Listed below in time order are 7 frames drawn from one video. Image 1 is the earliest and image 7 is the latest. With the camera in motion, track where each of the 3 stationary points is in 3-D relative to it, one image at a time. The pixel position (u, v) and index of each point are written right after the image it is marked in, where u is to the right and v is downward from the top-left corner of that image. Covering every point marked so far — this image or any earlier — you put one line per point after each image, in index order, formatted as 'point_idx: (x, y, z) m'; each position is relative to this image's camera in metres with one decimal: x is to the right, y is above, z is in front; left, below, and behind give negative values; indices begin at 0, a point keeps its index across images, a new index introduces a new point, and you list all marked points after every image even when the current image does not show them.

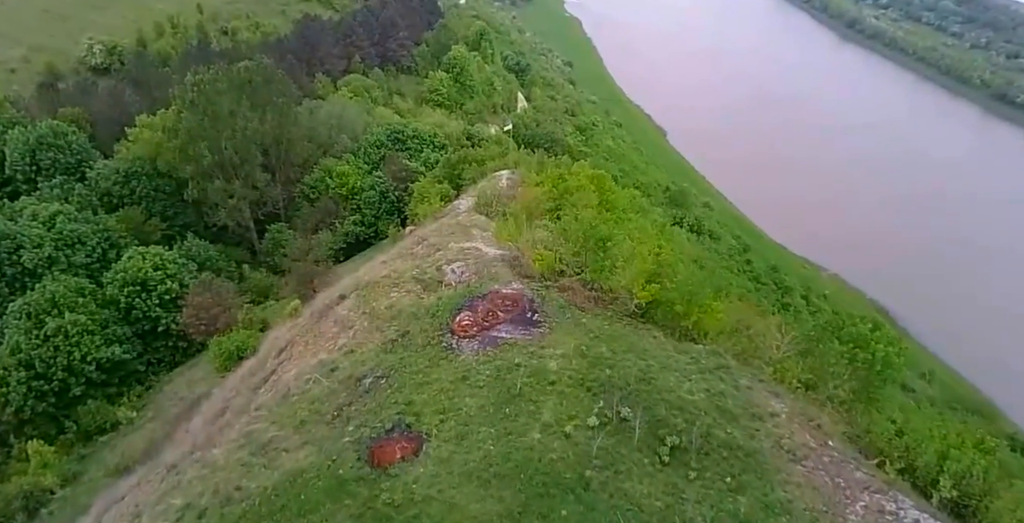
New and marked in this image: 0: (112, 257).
0: (-13.7, +0.1, +19.1) m
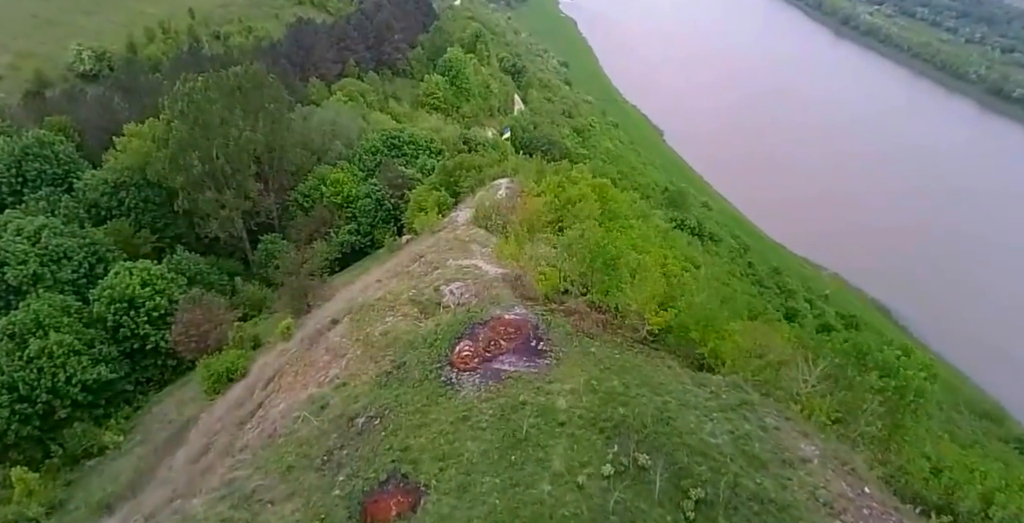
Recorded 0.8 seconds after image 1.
0: (-13.7, -0.4, +18.6) m
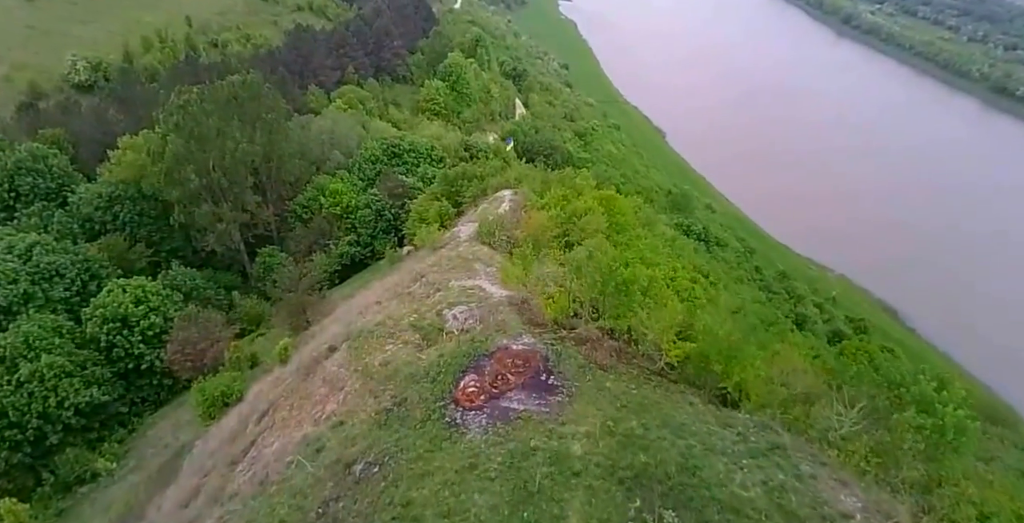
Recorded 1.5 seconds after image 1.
0: (-13.6, -0.9, +18.1) m
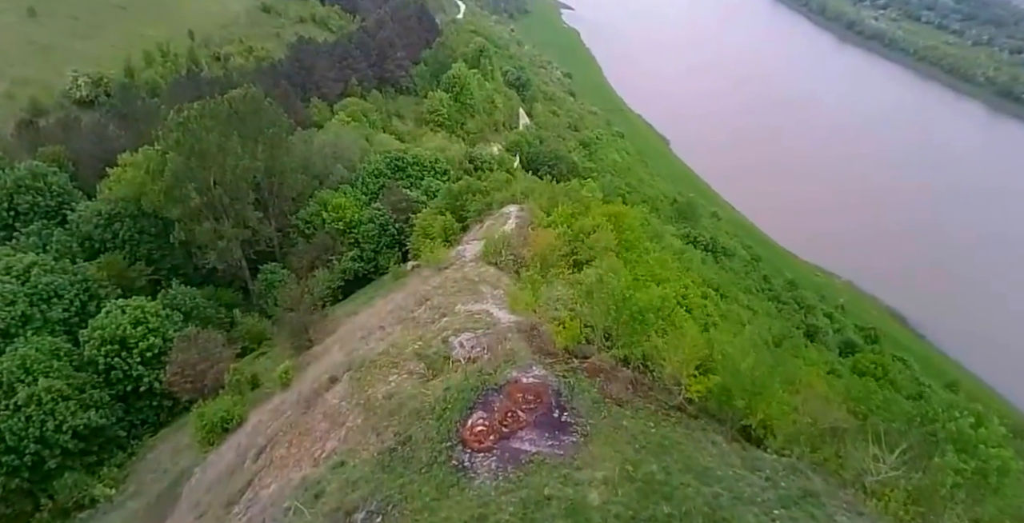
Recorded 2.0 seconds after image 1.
0: (-13.4, -1.5, +17.9) m
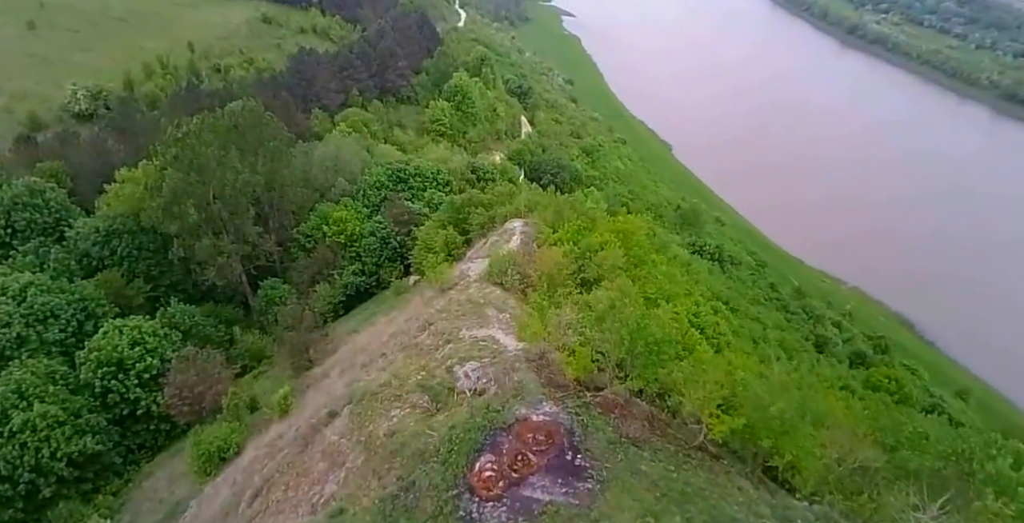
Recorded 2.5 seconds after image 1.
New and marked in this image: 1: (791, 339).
0: (-13.3, -2.1, +17.5) m
1: (+9.5, -2.6, +19.1) m
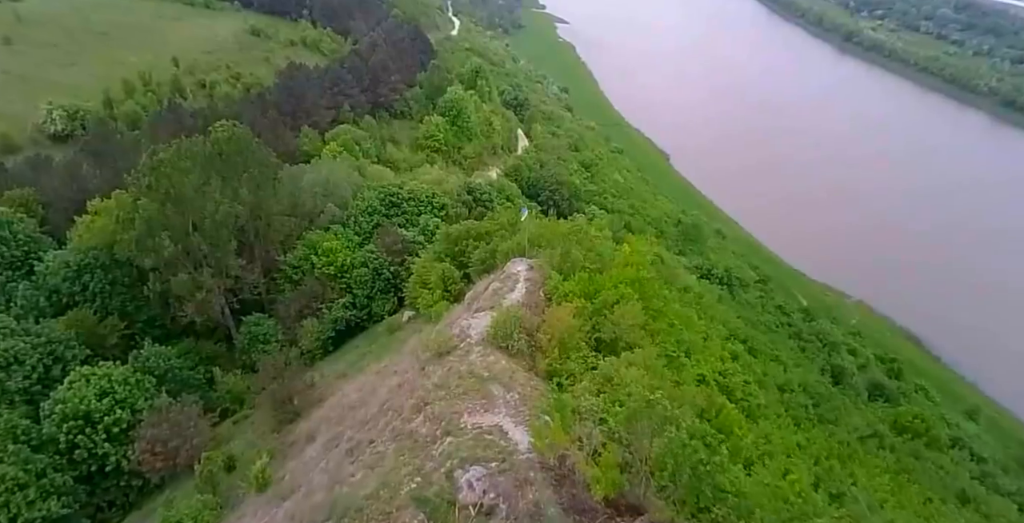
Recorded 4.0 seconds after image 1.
0: (-13.2, -3.3, +16.1) m
1: (+9.6, -3.7, +17.8) m
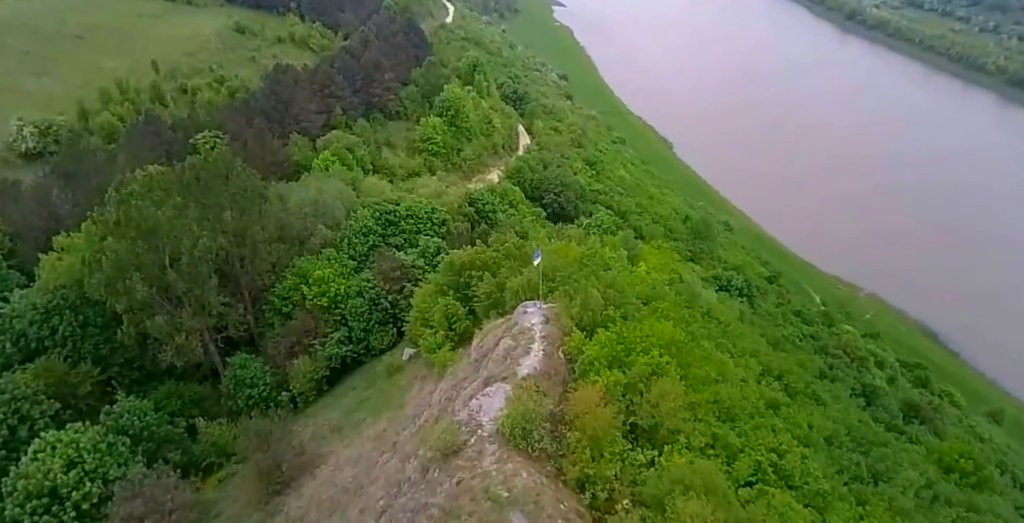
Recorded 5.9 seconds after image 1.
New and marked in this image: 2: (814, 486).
0: (-12.8, -4.6, +14.5) m
1: (+9.9, -4.5, +16.3) m
2: (+6.0, -4.1, +10.6) m
